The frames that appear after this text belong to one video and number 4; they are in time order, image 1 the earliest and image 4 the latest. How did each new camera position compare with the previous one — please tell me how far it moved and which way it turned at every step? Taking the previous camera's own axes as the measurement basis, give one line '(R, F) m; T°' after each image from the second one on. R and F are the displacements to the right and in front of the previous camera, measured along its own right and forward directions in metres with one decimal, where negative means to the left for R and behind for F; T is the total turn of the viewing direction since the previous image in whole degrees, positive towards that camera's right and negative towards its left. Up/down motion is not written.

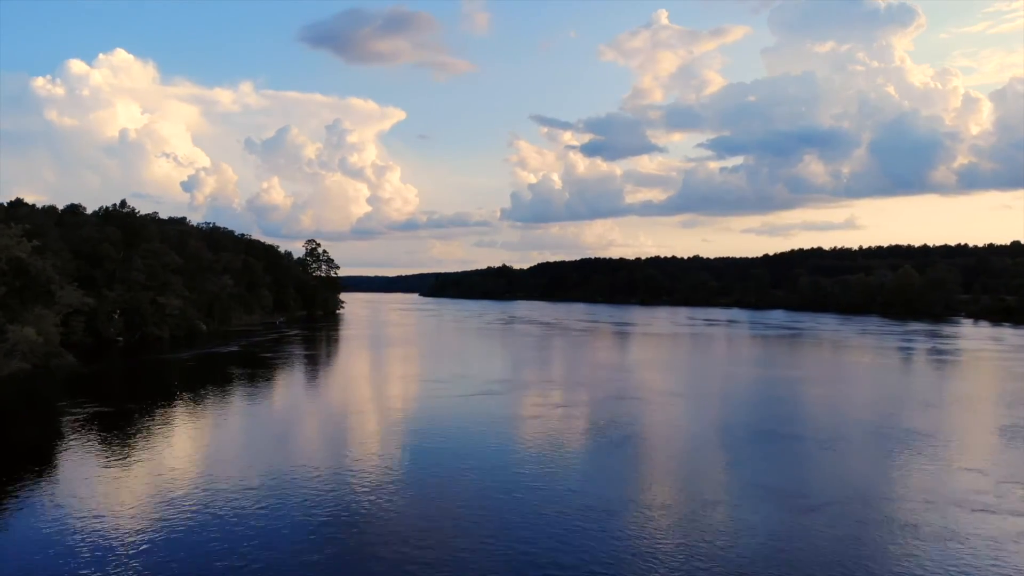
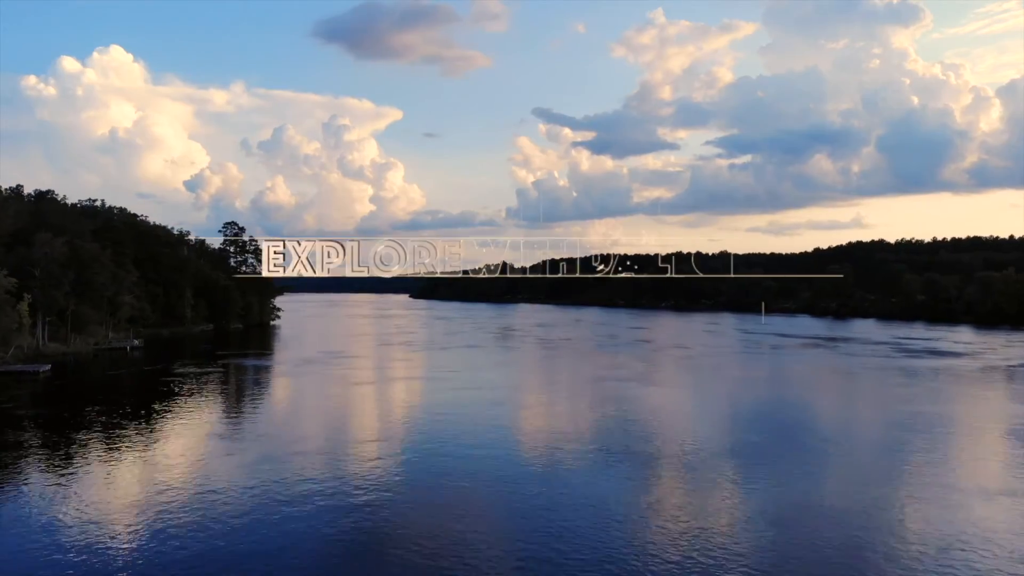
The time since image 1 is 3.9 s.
(-0.1, +4.4) m; 0°
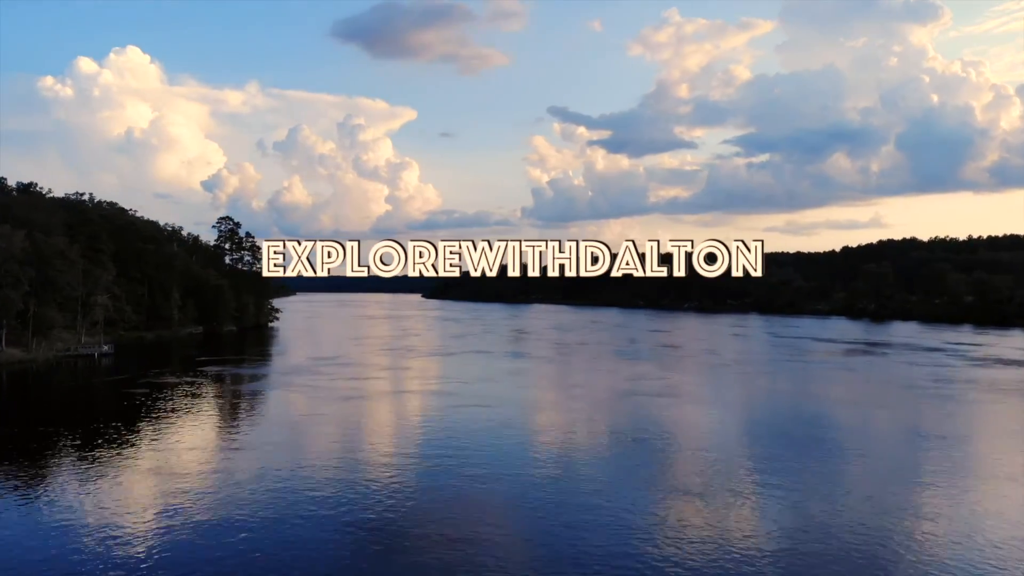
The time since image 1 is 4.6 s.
(0.0, +0.9) m; -1°
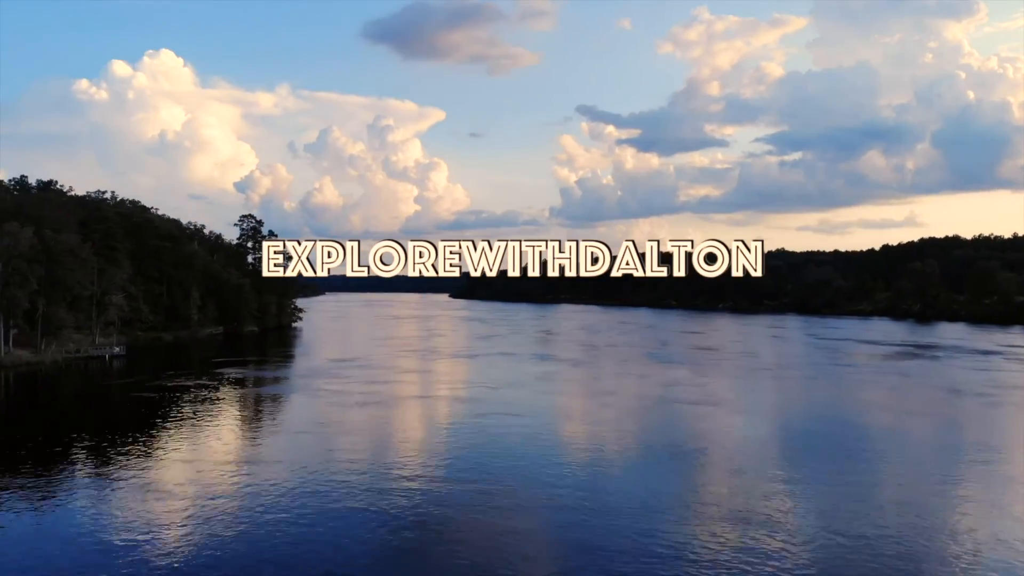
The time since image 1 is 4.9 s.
(0.0, +0.3) m; -2°
